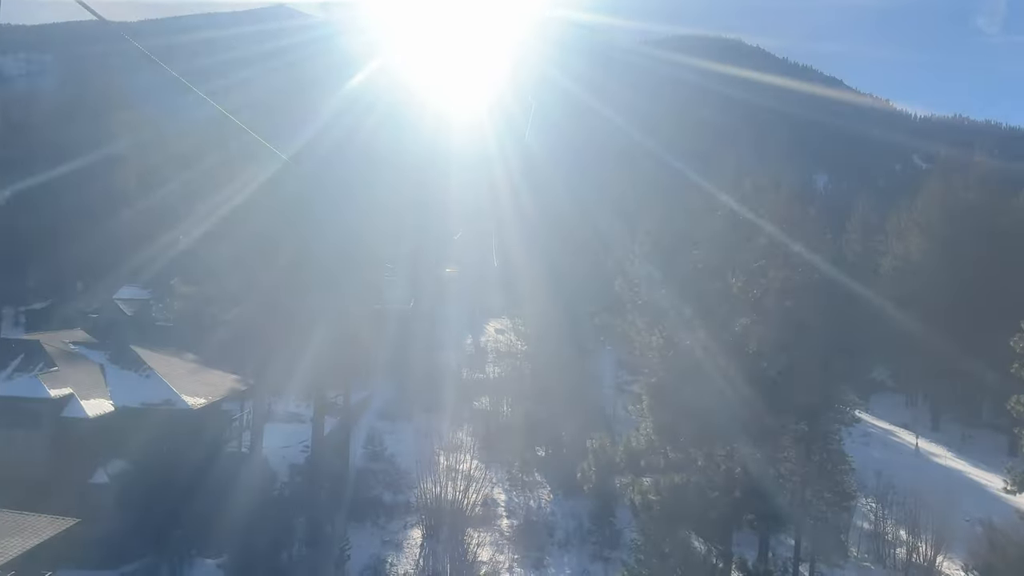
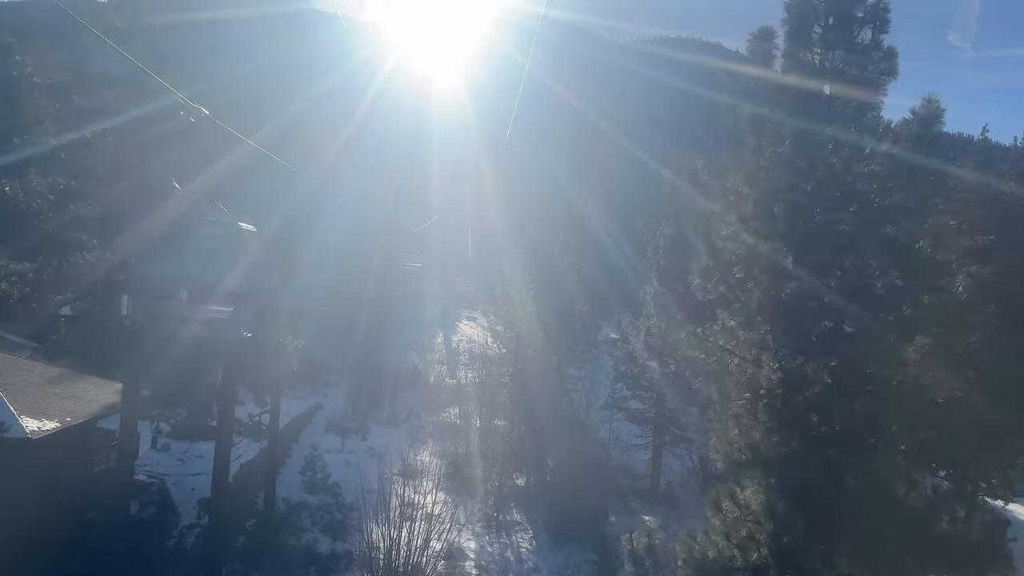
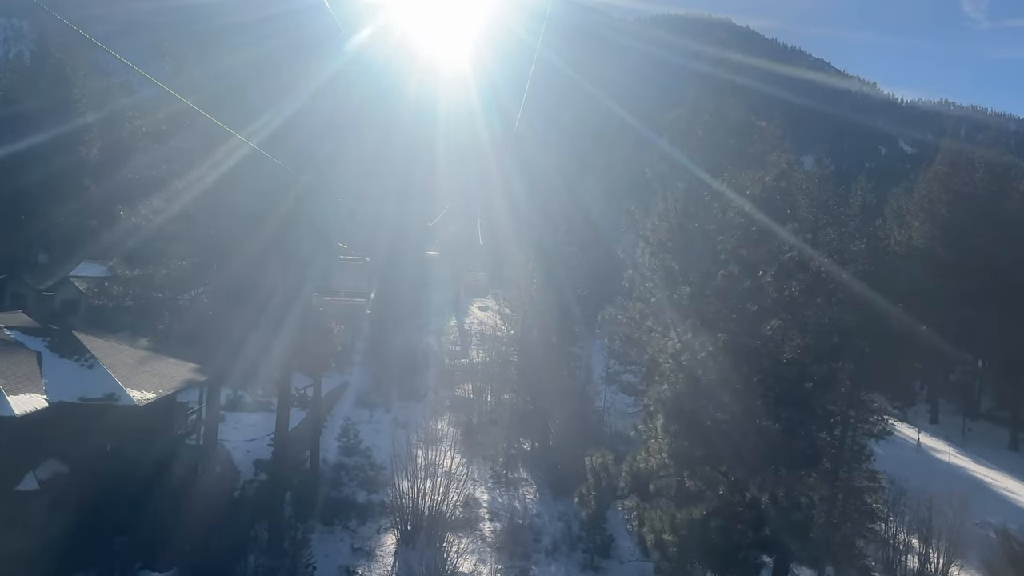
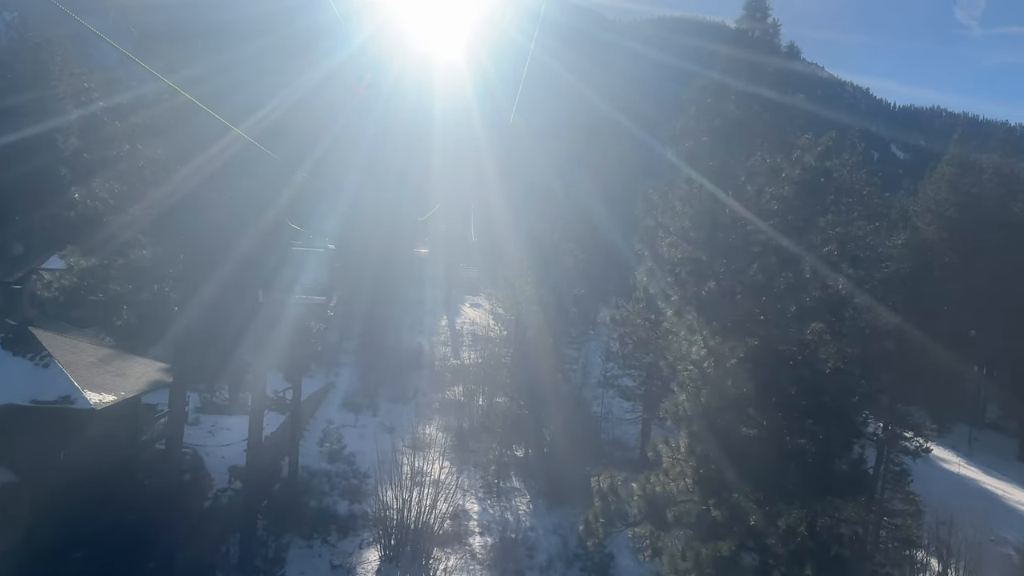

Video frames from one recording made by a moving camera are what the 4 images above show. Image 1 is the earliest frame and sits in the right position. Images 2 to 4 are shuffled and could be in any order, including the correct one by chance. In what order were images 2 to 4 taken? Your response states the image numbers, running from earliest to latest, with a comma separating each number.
3, 4, 2
